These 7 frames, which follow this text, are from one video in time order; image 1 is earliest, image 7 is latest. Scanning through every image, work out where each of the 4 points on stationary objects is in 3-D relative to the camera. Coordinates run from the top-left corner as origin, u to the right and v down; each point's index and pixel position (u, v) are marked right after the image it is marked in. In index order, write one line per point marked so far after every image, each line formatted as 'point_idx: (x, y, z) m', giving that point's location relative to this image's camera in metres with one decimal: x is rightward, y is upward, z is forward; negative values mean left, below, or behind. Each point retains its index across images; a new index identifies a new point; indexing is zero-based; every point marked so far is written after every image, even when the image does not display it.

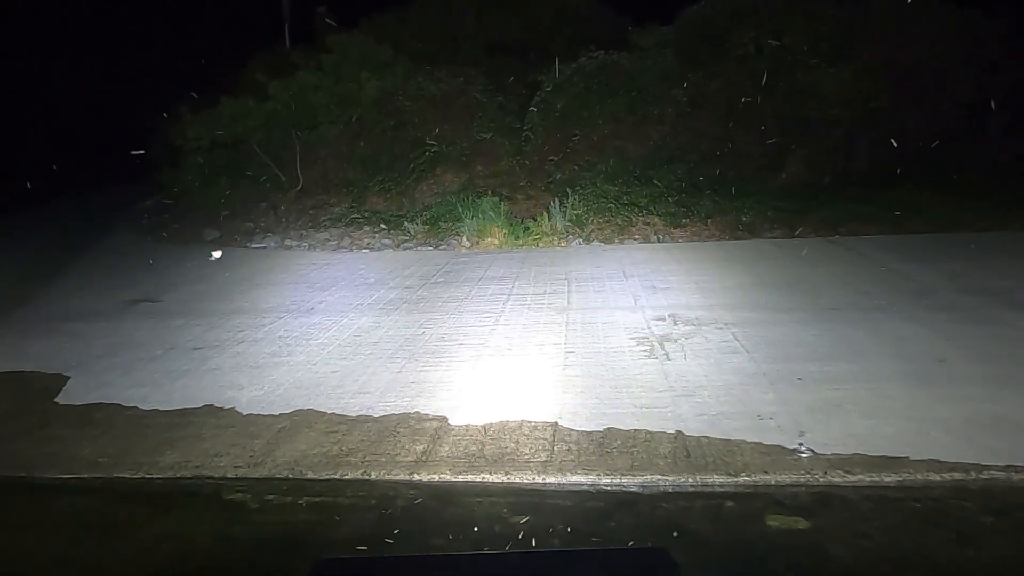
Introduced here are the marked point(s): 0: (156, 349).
0: (-3.8, -0.6, +8.5) m
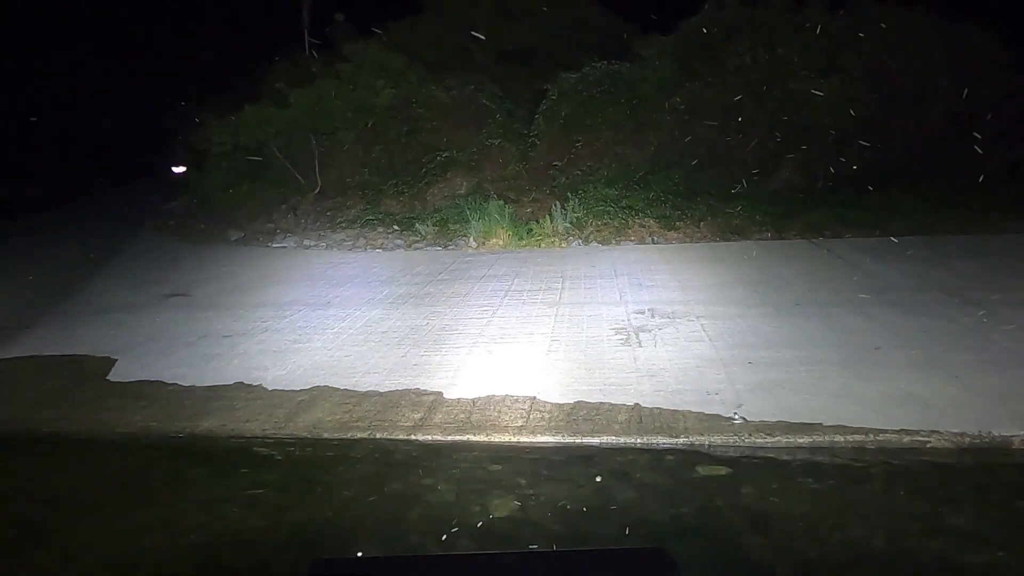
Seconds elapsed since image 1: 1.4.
0: (-3.9, -0.6, +9.6) m
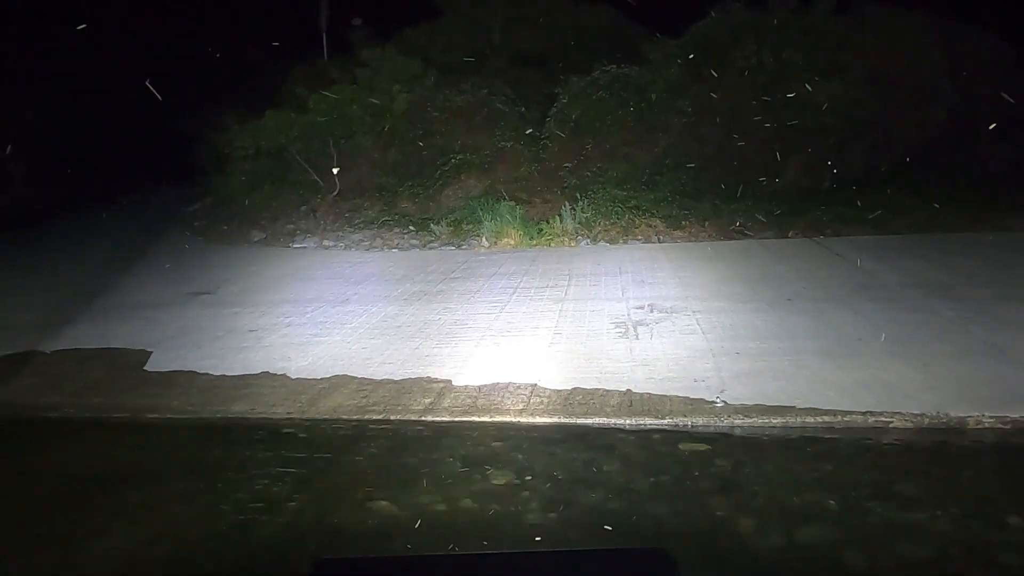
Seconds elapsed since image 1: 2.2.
0: (-3.8, -0.5, +10.3) m
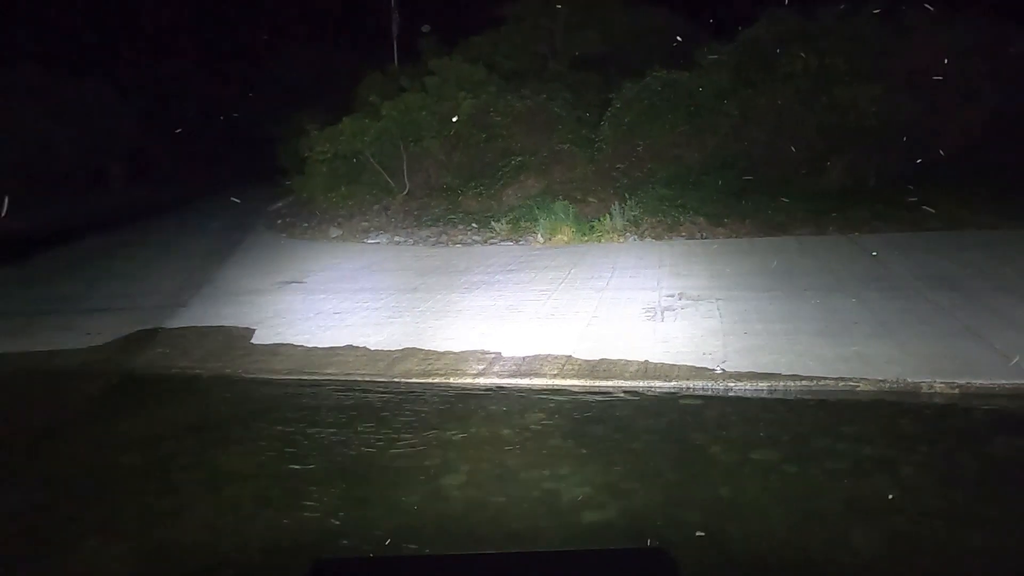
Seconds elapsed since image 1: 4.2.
0: (-3.1, -0.4, +12.1) m
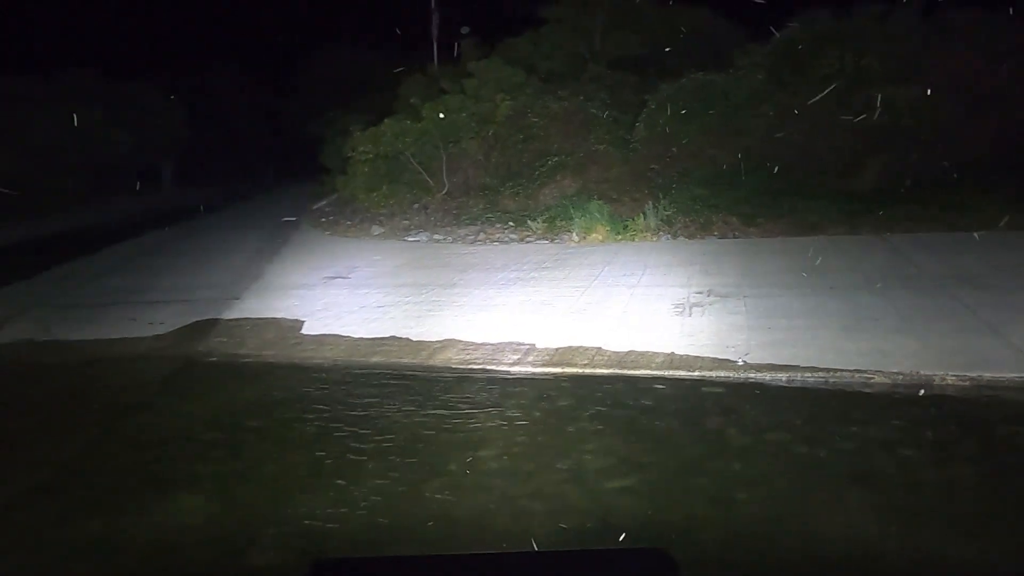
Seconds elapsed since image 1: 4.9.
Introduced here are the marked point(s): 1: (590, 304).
0: (-2.6, -0.3, +12.8) m
1: (+1.1, -0.2, +11.7) m
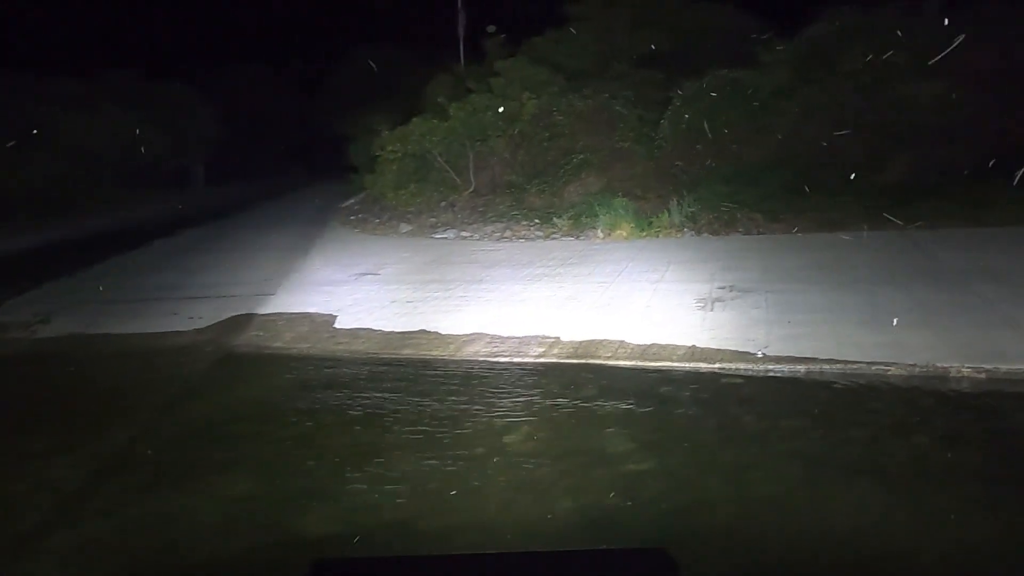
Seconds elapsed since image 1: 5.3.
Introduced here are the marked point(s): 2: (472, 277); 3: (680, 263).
0: (-2.1, -0.2, +13.2) m
1: (+1.5, -0.2, +11.9) m
2: (-0.7, +0.2, +14.5) m
3: (+3.1, +0.5, +14.6) m
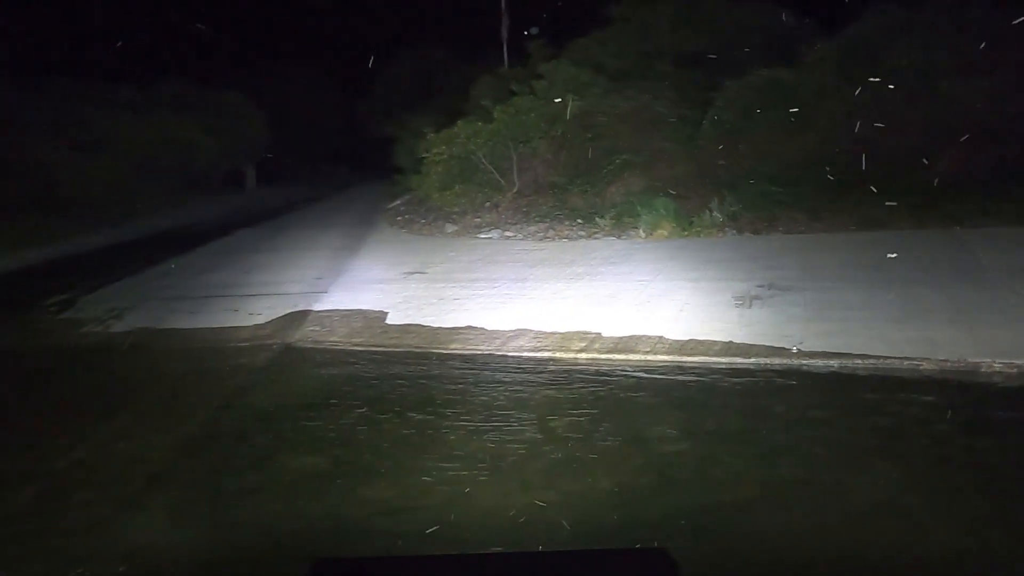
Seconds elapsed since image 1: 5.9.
0: (-1.4, -0.2, +13.8) m
1: (+2.2, -0.1, +12.3) m
2: (+0.1, +0.2, +15.0) m
3: (+3.9, +0.5, +14.9) m
